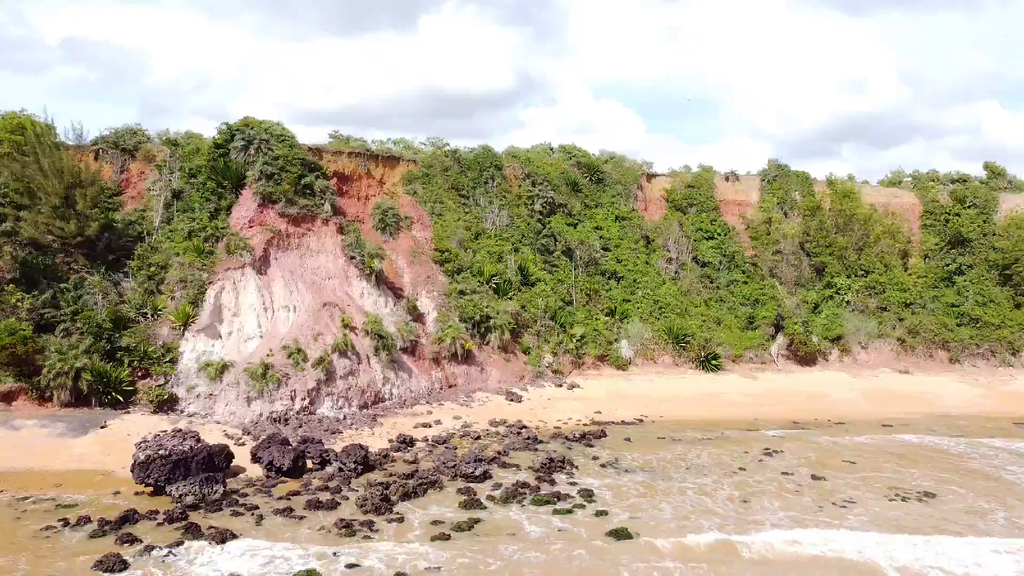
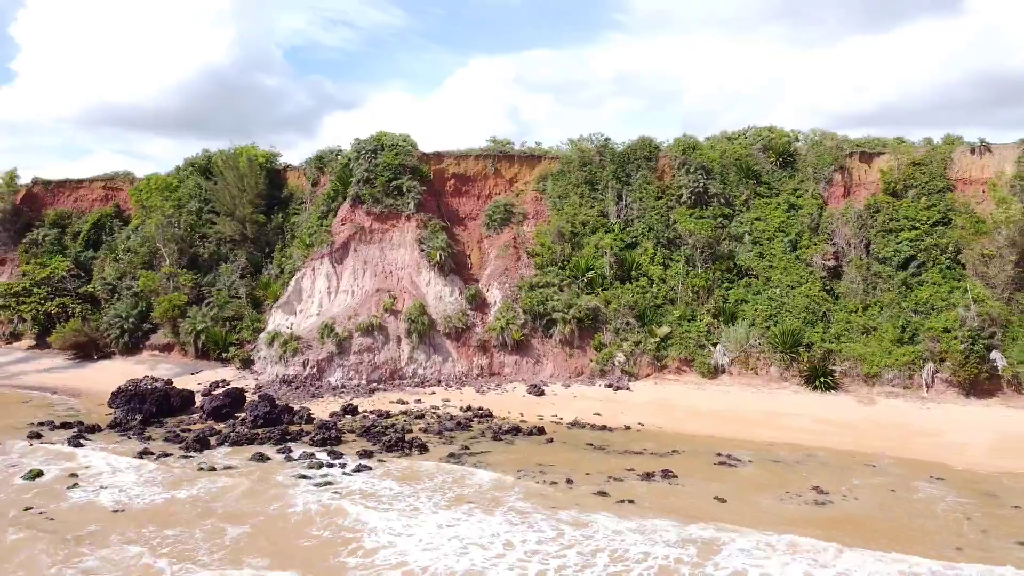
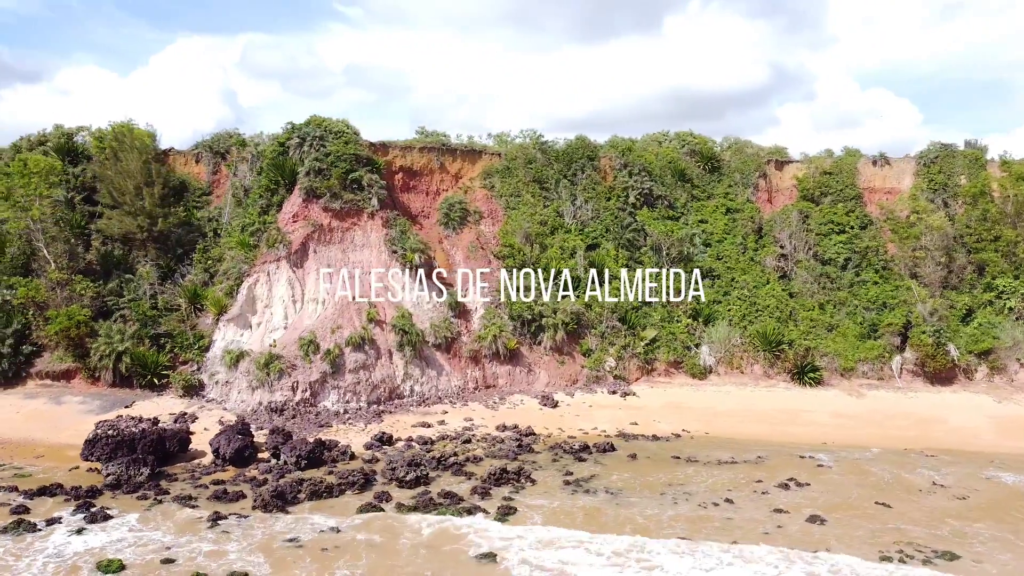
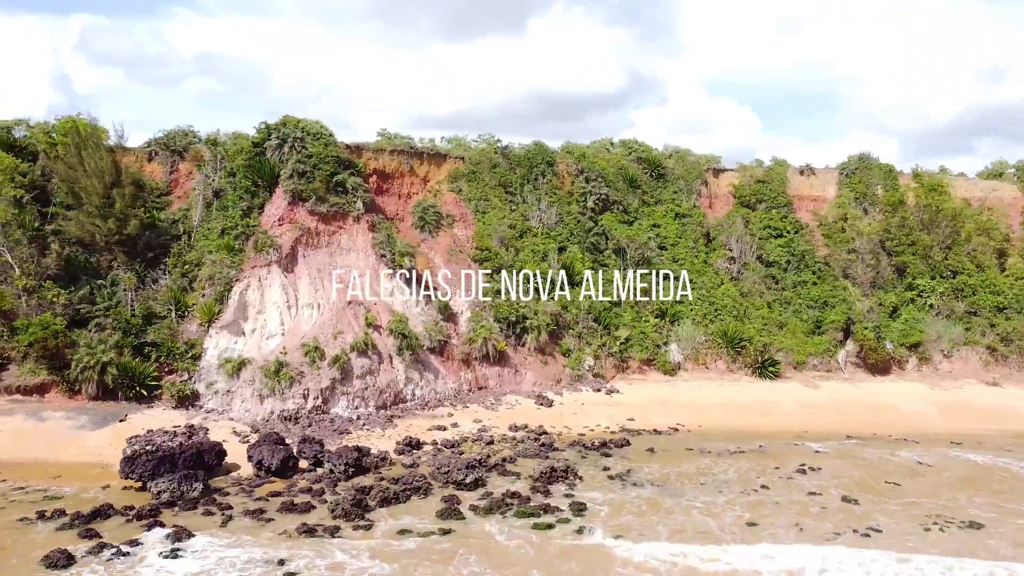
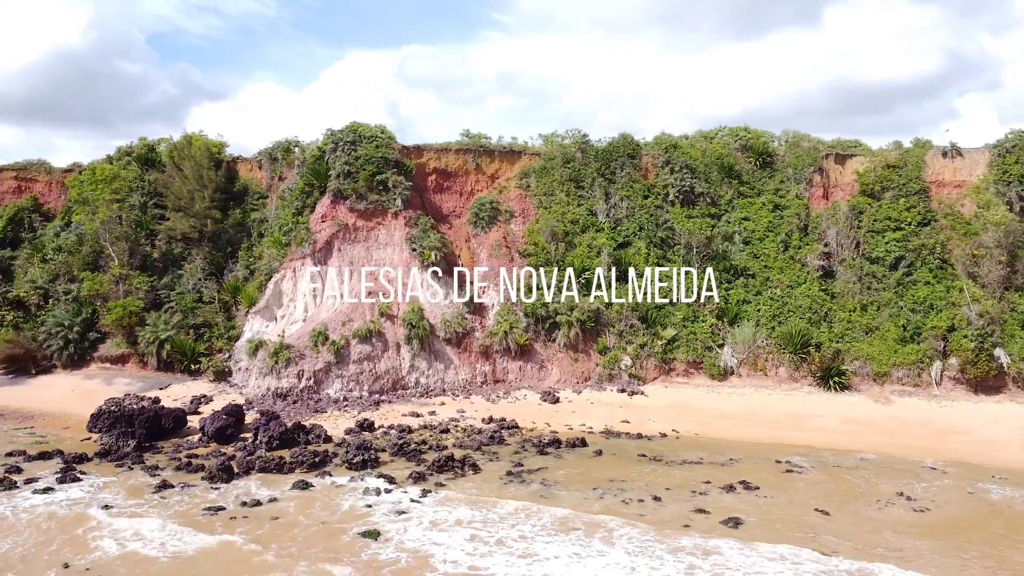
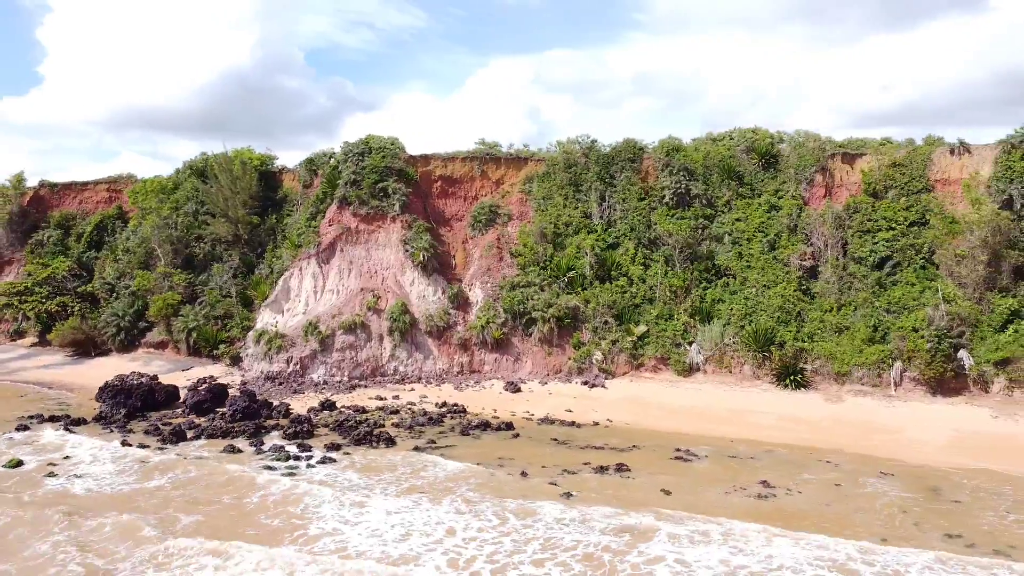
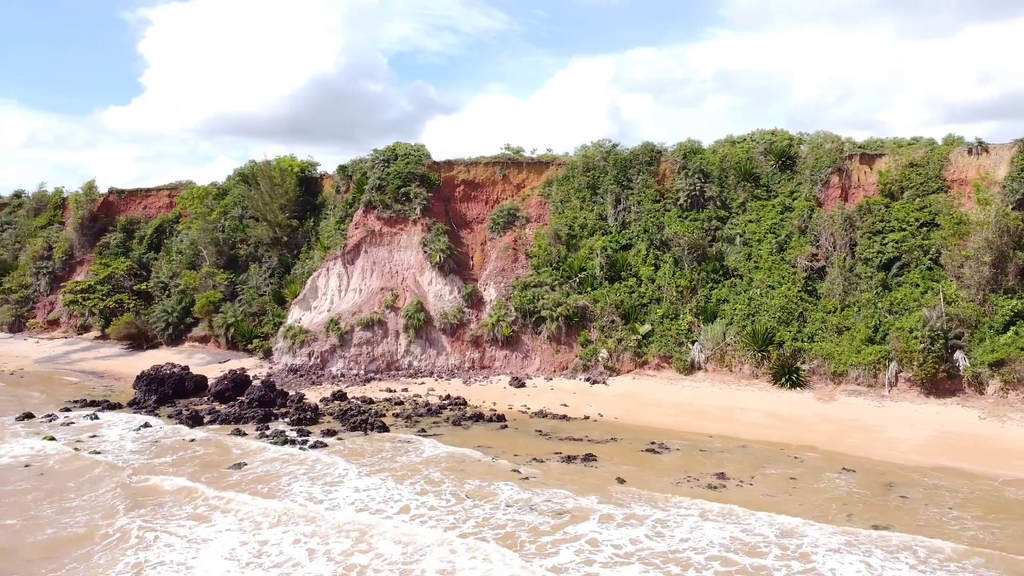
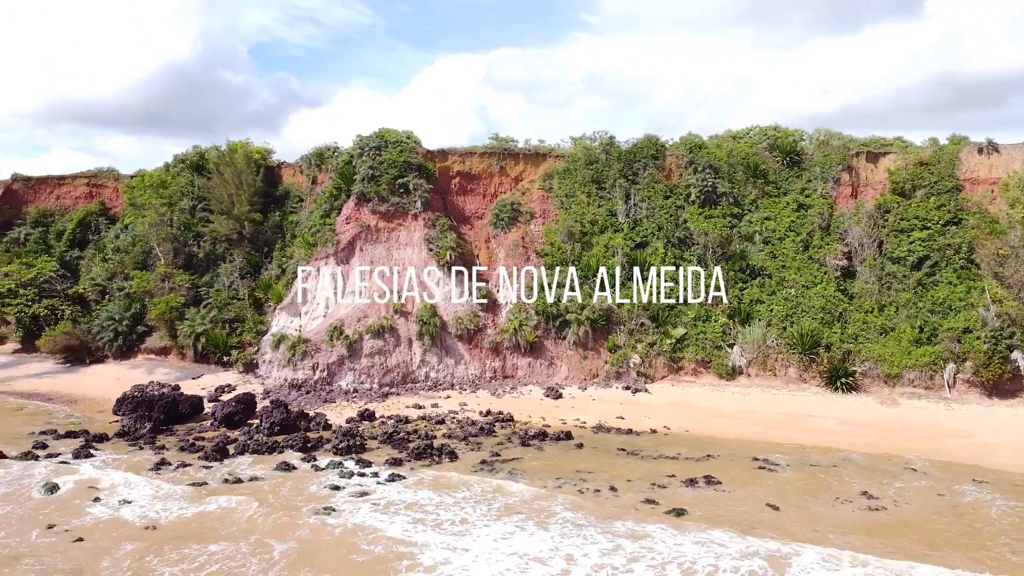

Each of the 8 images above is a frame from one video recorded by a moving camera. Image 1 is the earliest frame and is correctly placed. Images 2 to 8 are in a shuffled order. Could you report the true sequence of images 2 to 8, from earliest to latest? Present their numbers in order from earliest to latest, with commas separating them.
4, 3, 5, 8, 2, 6, 7
